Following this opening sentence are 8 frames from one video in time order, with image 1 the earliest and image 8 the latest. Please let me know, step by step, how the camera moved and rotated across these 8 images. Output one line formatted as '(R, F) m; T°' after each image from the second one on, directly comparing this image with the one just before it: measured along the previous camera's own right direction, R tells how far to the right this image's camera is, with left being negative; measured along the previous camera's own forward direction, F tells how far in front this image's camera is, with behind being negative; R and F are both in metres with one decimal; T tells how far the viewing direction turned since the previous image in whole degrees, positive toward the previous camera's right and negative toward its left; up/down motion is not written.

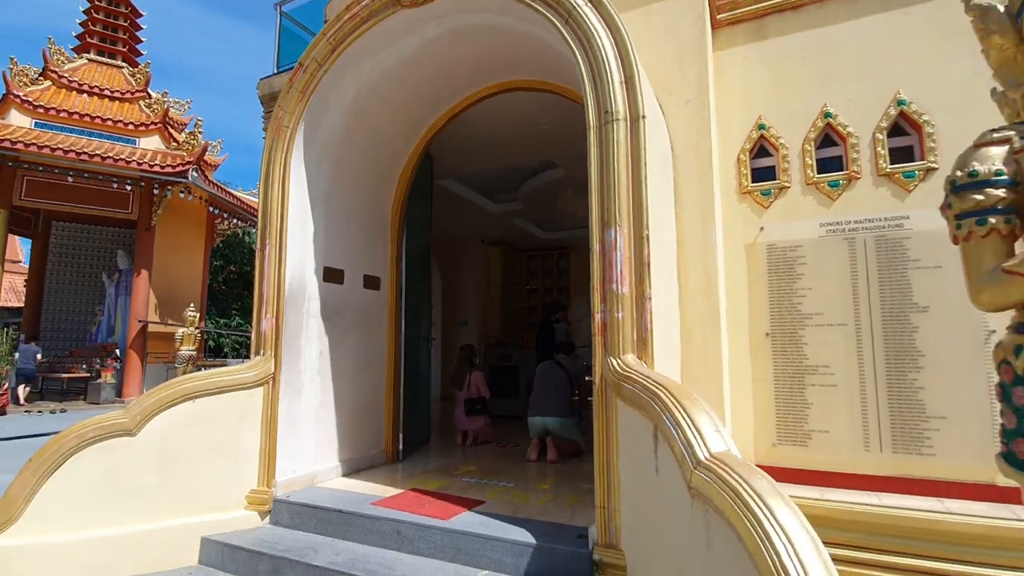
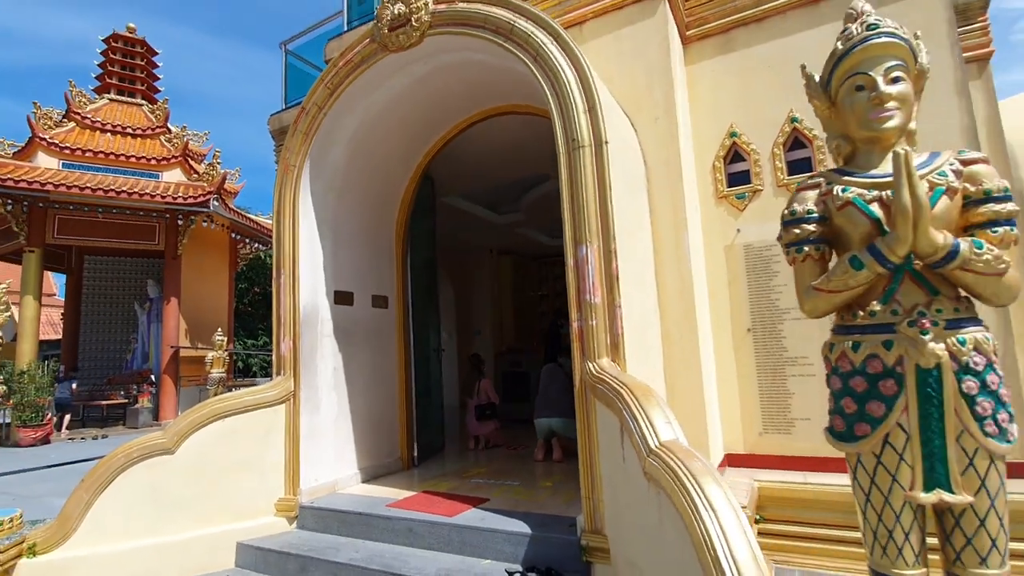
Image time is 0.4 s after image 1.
(+0.2, -0.3) m; -2°
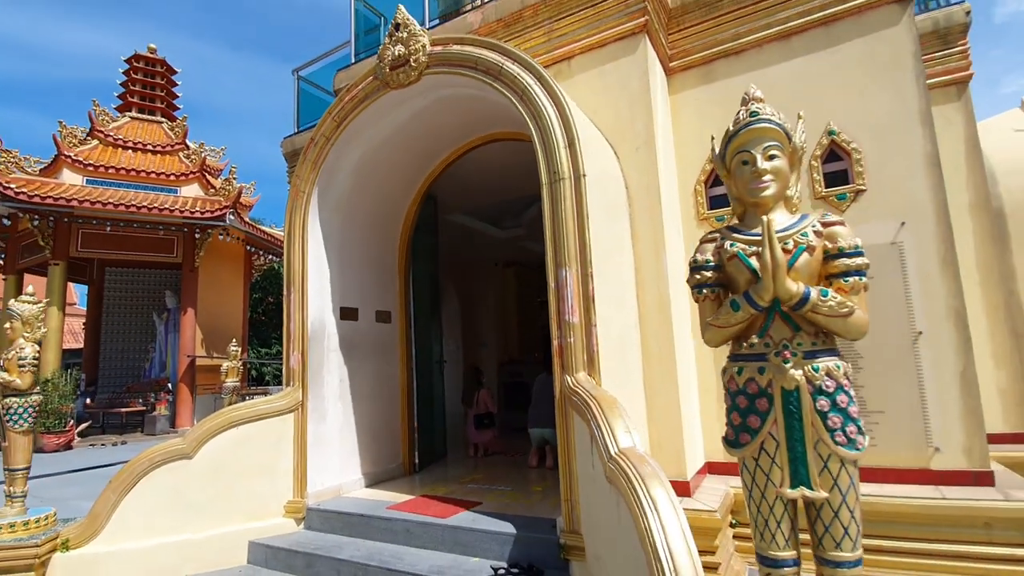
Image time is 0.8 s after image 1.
(+0.1, -0.3) m; -1°
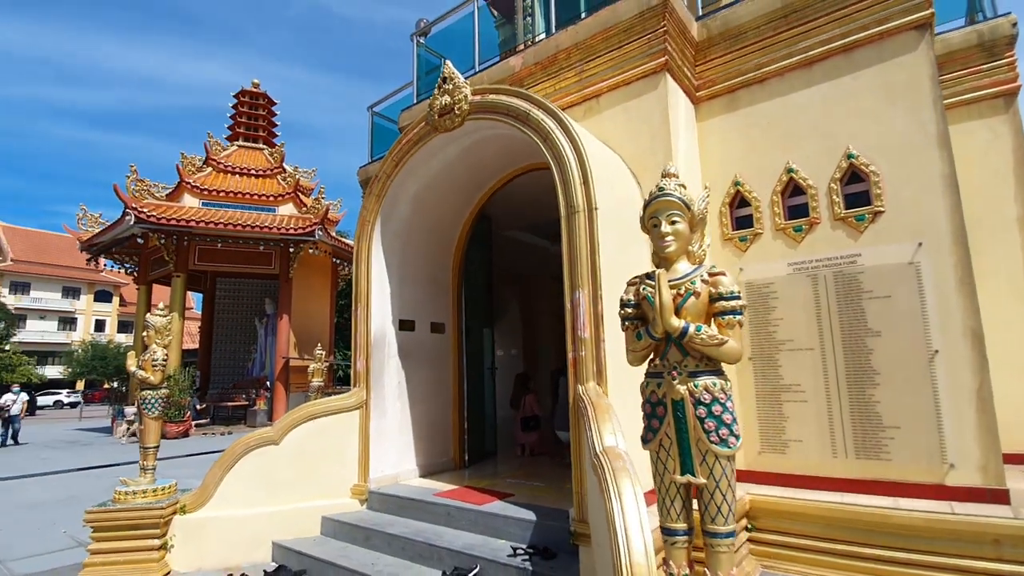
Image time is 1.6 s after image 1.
(+0.4, -0.4) m; -8°
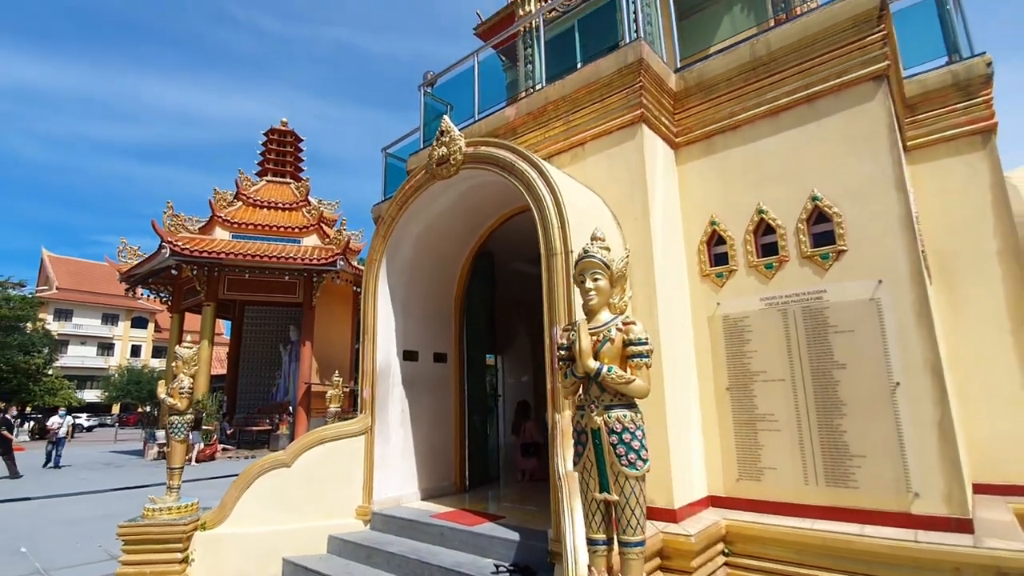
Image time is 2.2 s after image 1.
(+0.3, -0.3) m; -3°
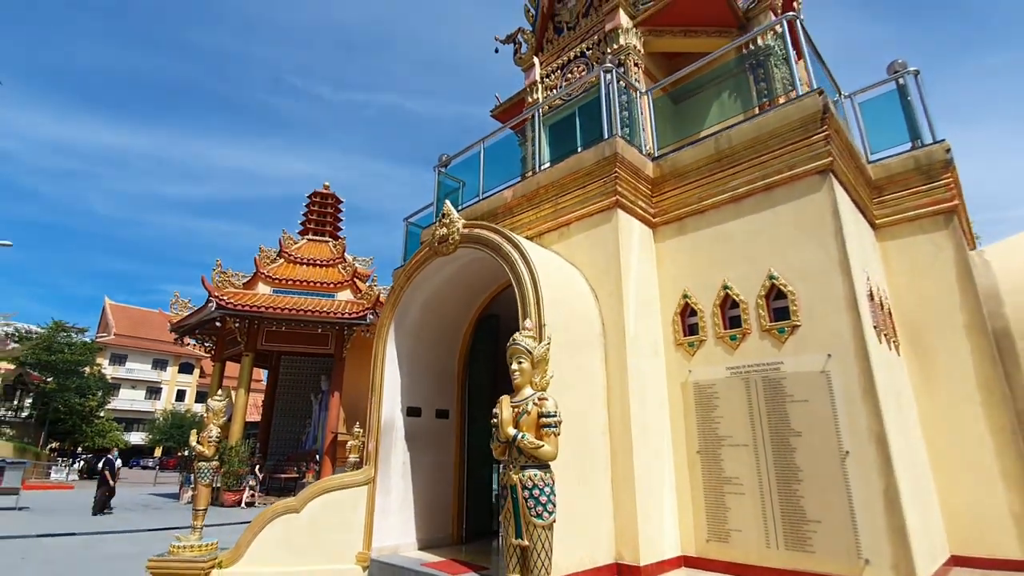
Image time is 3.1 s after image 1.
(+0.4, -0.5) m; -4°
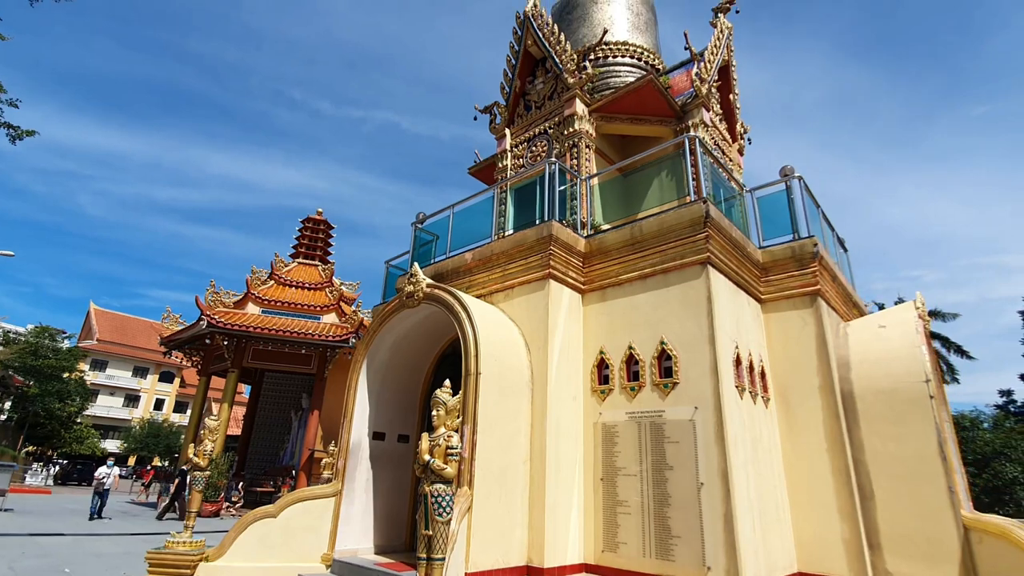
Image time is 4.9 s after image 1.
(+0.4, -1.2) m; +1°
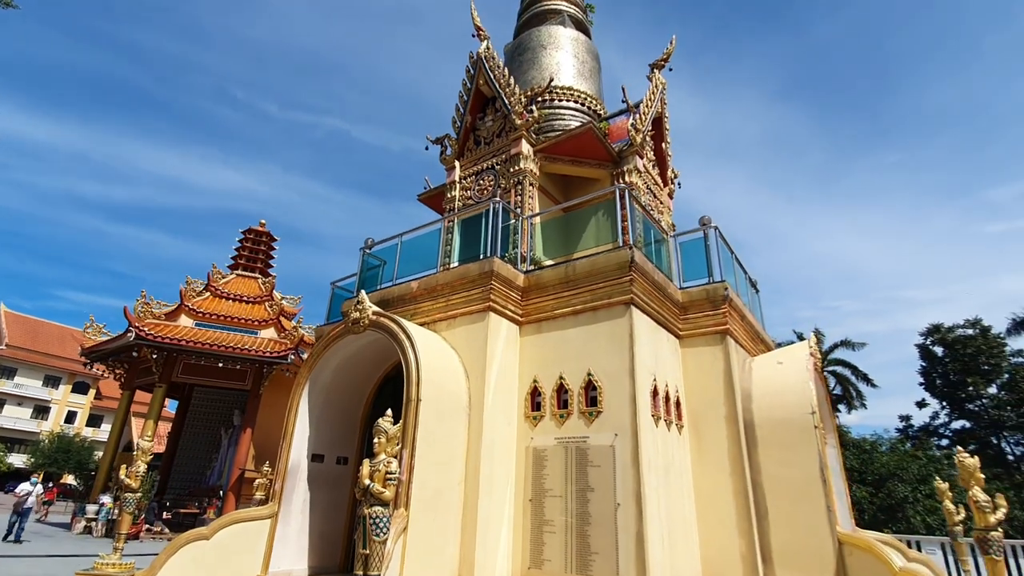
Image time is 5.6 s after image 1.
(0.0, -0.5) m; +6°
